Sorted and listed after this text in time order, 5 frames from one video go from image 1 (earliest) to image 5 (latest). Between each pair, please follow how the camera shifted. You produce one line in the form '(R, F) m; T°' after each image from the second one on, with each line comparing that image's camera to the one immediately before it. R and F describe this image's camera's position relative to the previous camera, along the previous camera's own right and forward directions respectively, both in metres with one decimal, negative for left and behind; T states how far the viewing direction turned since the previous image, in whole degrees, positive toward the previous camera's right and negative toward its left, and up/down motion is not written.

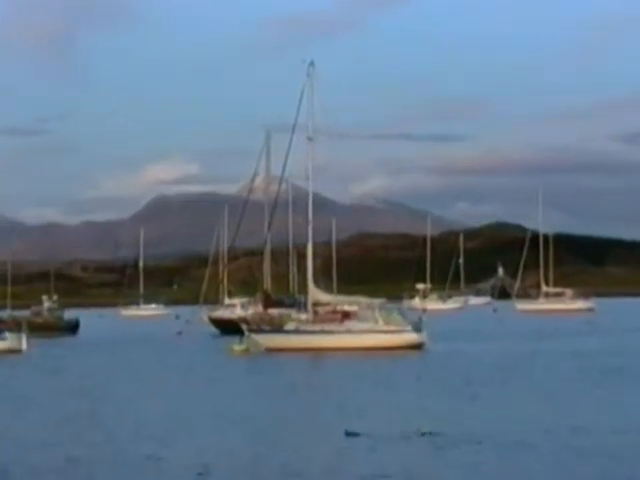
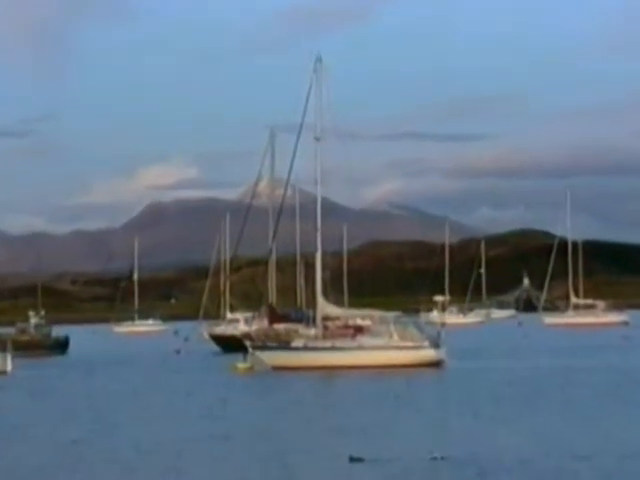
(+0.6, +6.7) m; -1°
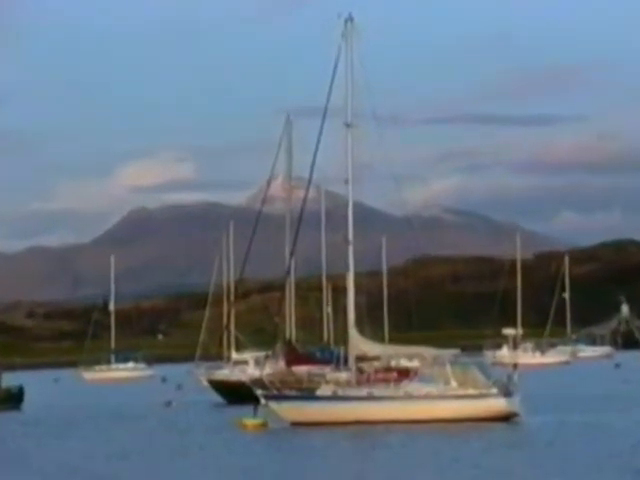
(0.0, +19.0) m; -1°
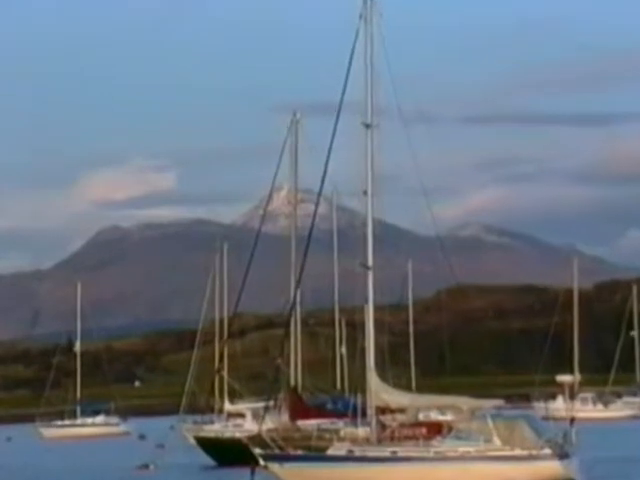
(0.0, +11.2) m; -1°
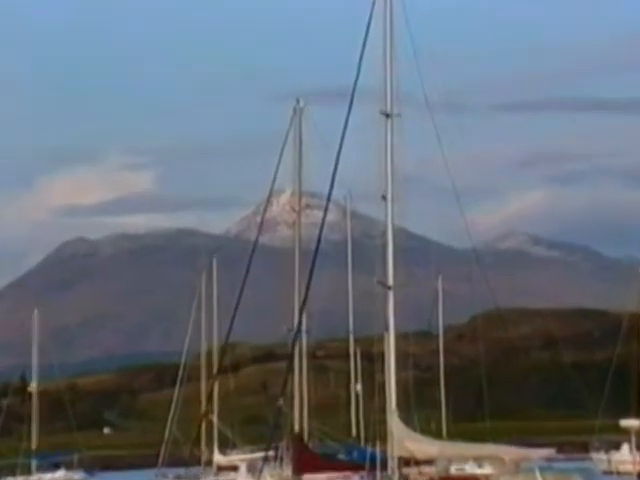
(0.0, +9.2) m; 0°
